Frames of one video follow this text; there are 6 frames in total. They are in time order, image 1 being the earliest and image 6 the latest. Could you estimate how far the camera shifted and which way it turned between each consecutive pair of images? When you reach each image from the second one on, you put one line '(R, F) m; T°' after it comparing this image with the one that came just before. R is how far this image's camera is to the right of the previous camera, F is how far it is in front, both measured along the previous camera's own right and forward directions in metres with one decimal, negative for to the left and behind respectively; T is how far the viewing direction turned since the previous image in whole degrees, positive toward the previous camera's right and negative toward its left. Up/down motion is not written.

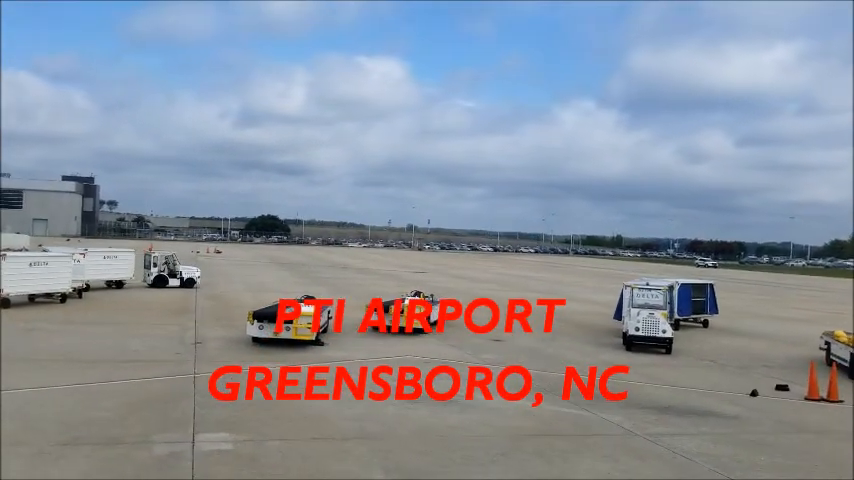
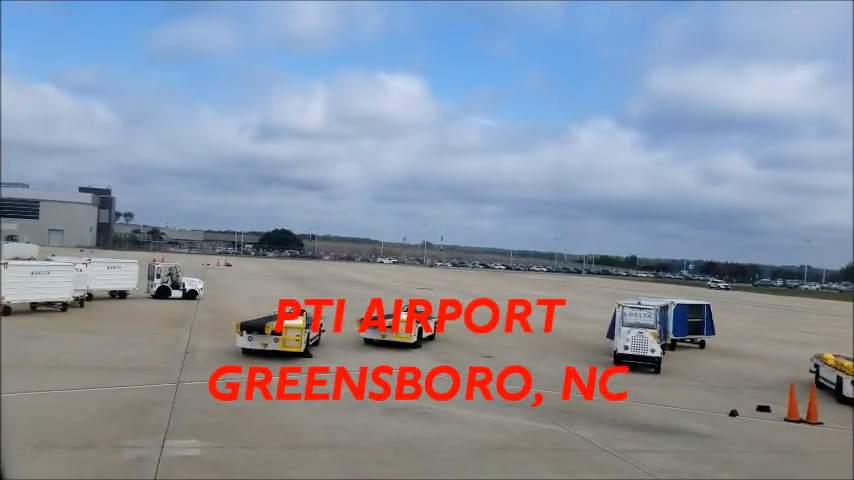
(+0.5, -0.2) m; -1°
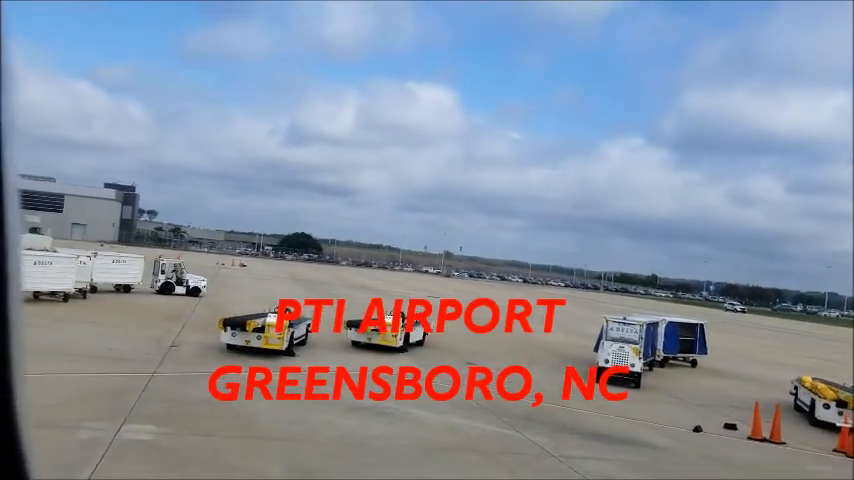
(+0.8, -0.3) m; -1°
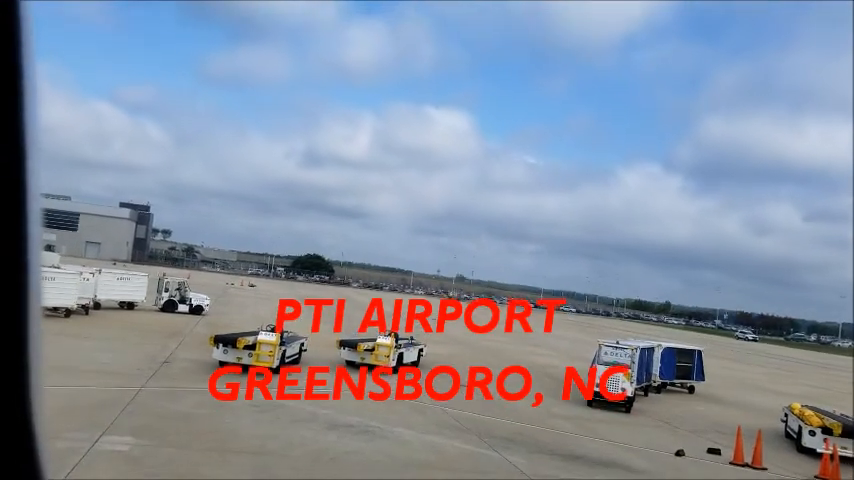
(+0.5, -0.2) m; -1°
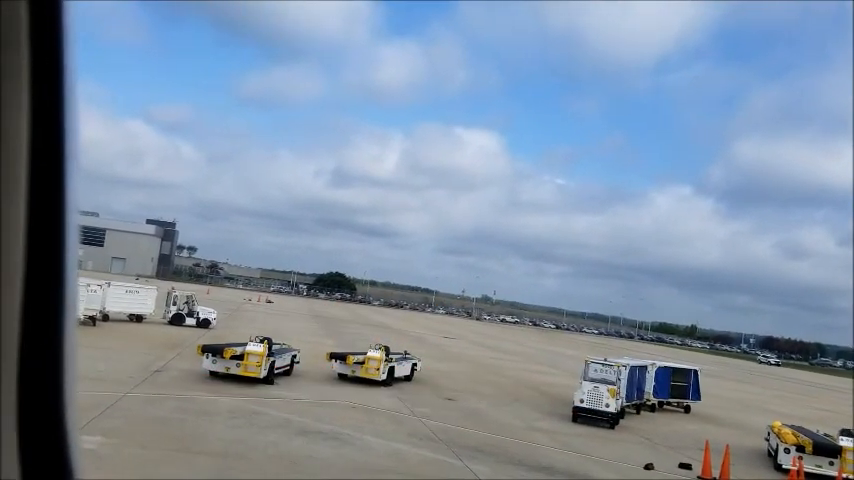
(+0.9, -0.4) m; -2°
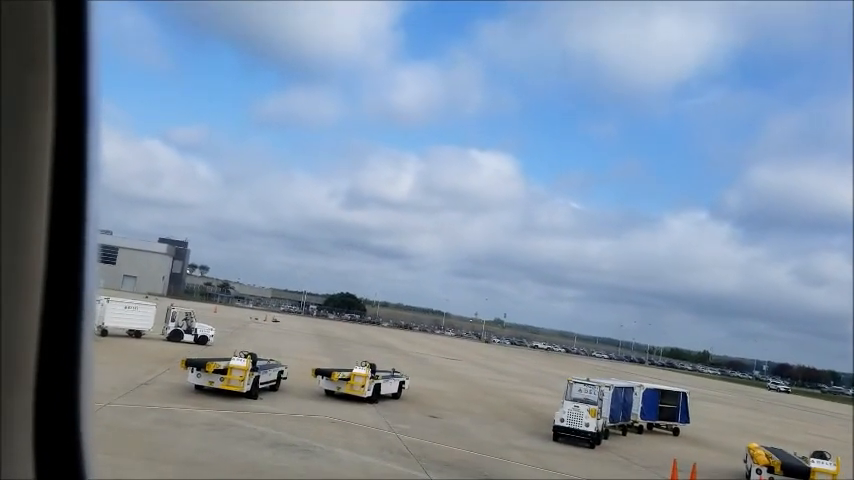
(+0.7, -0.4) m; -1°
